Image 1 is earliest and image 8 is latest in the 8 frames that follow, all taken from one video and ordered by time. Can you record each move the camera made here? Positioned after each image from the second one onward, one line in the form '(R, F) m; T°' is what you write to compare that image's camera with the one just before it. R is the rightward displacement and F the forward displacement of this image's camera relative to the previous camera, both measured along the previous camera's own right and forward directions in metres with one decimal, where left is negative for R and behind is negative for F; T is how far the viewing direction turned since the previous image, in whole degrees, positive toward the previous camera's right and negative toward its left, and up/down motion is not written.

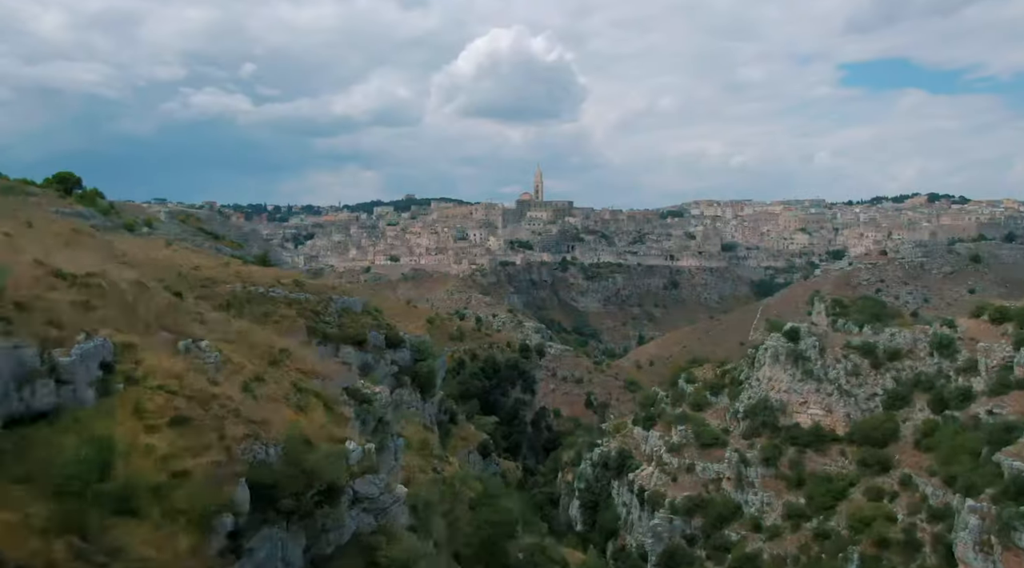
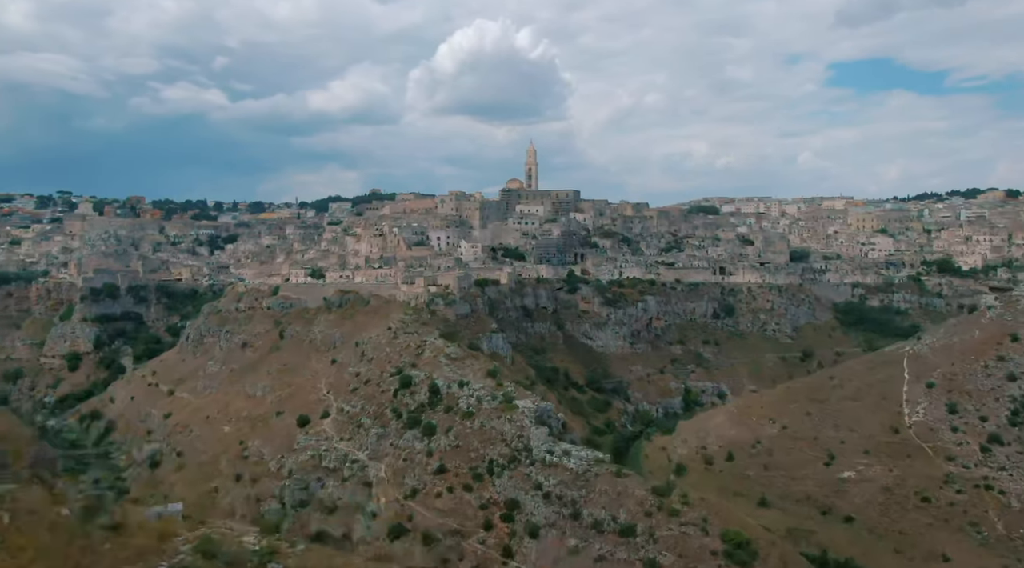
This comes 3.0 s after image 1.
(+0.1, +27.1) m; +1°
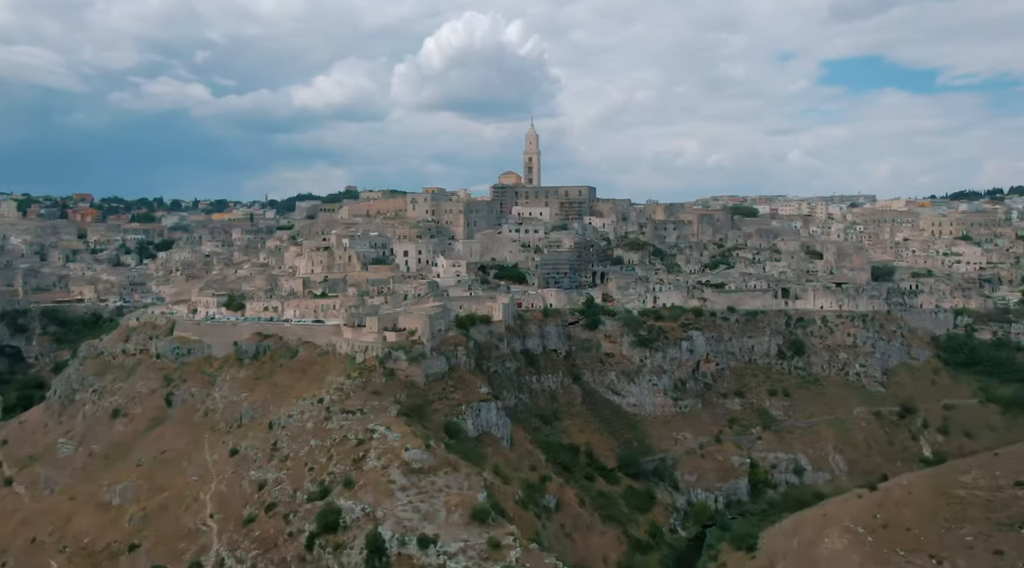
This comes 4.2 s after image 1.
(-0.4, +15.8) m; +1°
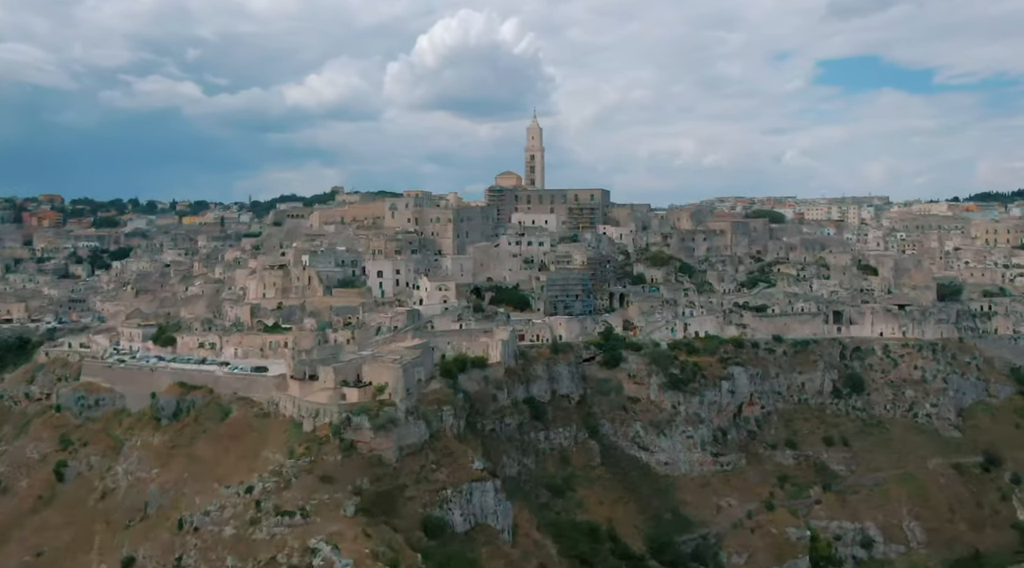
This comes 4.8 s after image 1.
(-0.2, +7.9) m; 0°
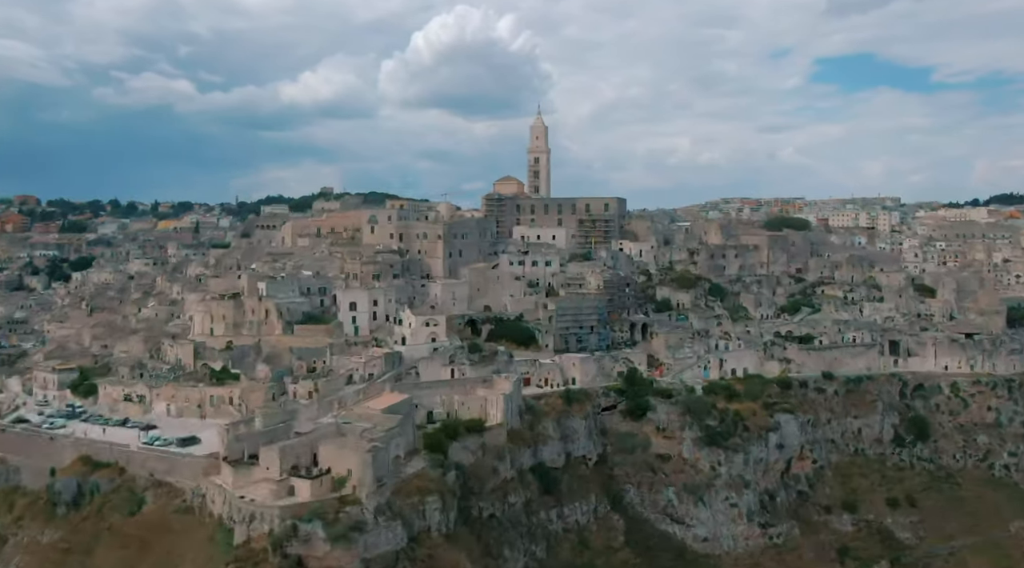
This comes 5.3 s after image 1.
(-0.2, +5.9) m; 0°
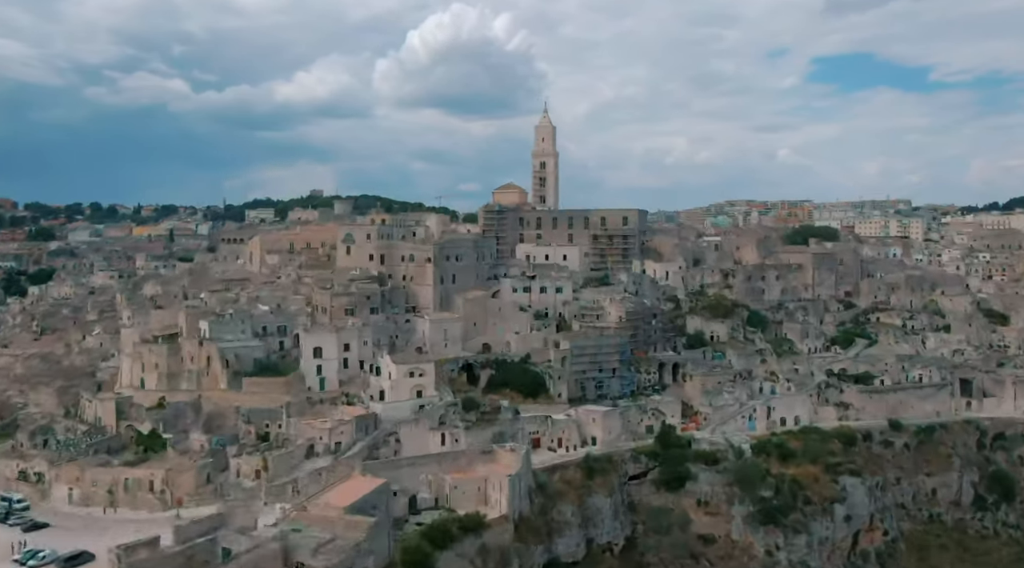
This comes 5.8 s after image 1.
(-0.3, +5.3) m; 0°
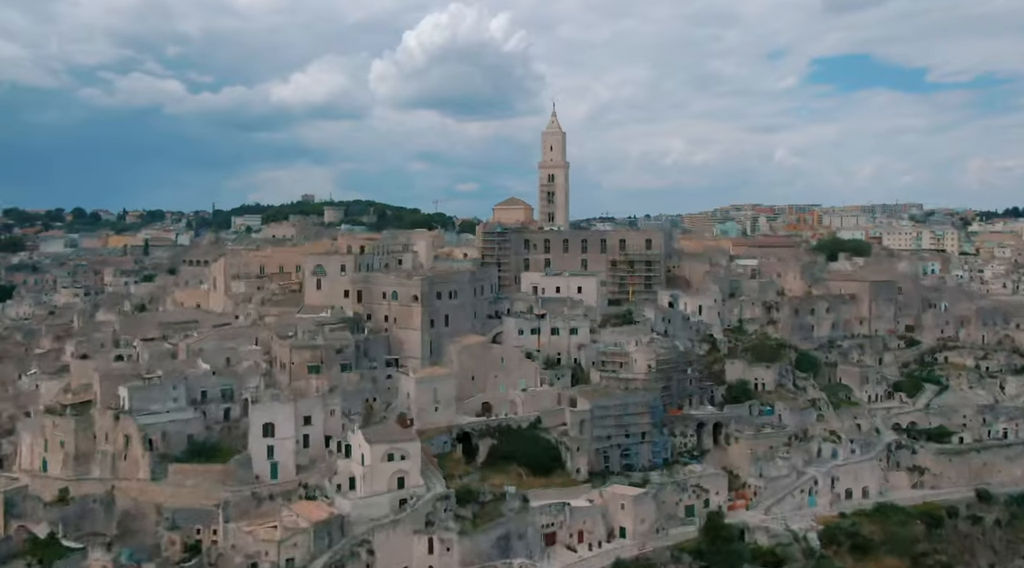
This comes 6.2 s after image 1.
(-0.2, +4.7) m; 0°
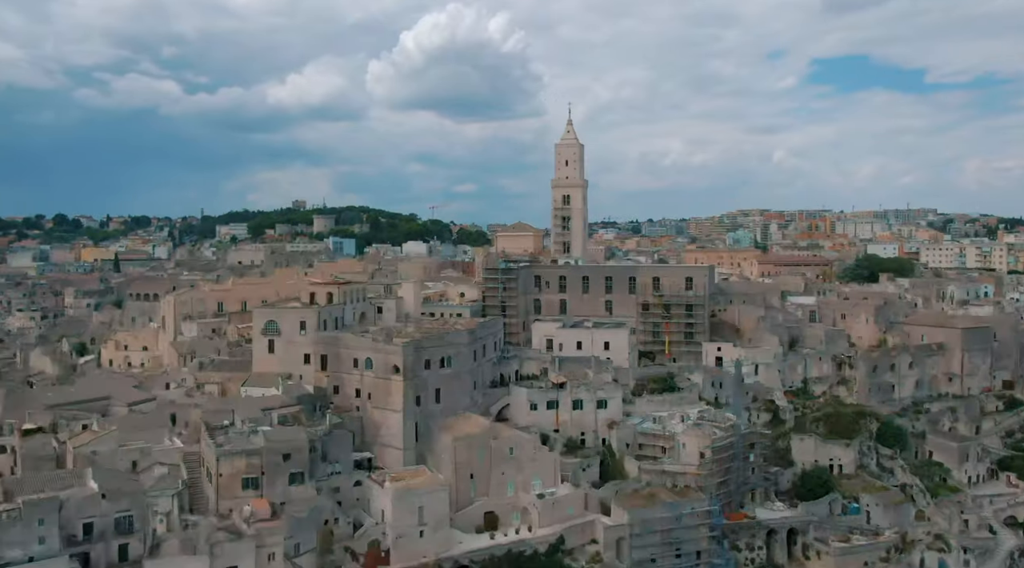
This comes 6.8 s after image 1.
(-0.3, +5.1) m; 0°
